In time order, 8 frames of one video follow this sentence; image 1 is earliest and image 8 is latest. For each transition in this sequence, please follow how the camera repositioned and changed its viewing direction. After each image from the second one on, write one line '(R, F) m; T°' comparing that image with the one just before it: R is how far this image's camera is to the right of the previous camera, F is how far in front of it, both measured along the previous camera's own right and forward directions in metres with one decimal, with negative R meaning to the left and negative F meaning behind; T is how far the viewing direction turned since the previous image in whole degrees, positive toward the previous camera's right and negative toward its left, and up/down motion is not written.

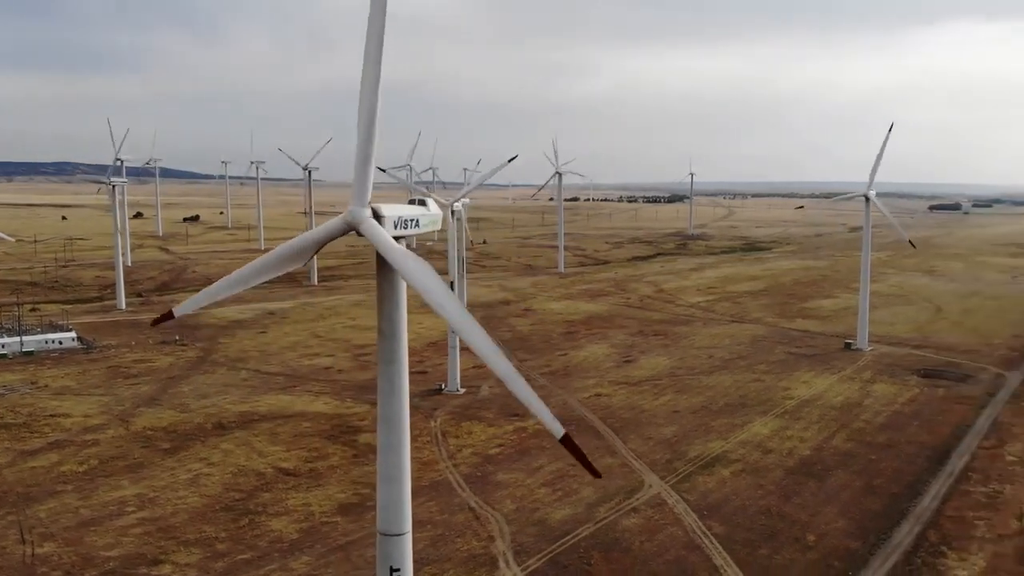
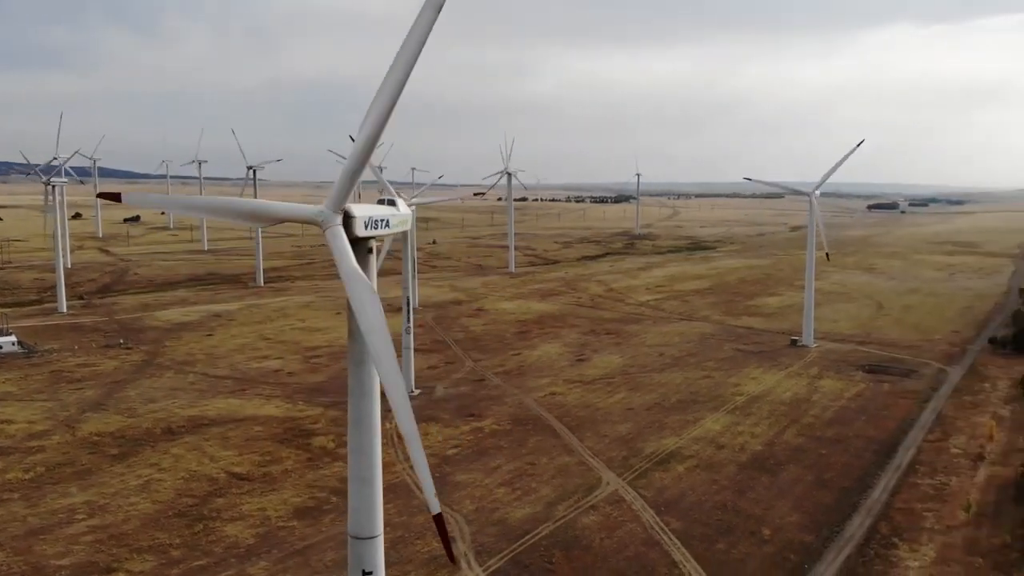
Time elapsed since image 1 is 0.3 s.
(-0.2, 0.0) m; +3°
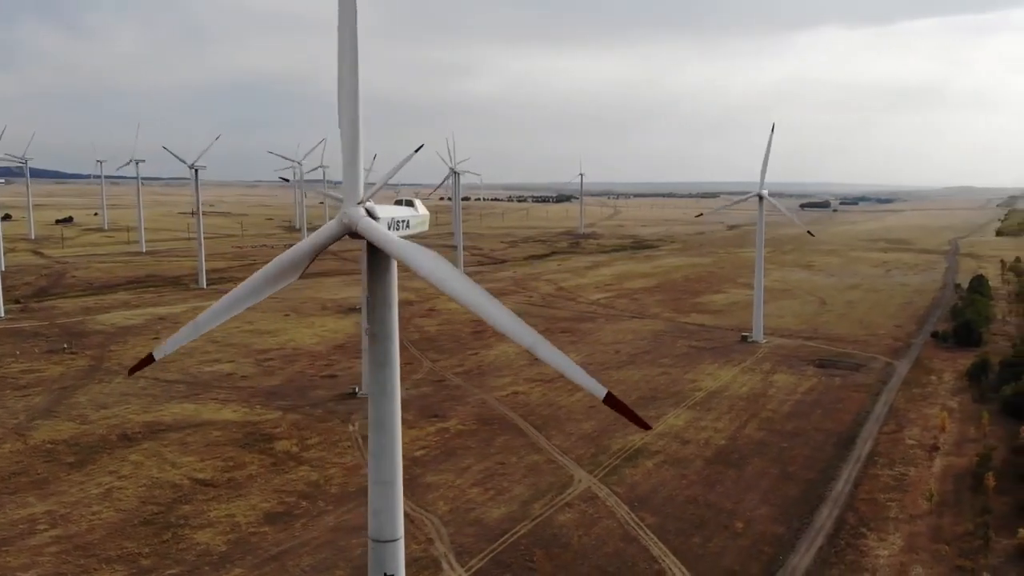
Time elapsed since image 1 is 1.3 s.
(-0.8, 0.0) m; +4°
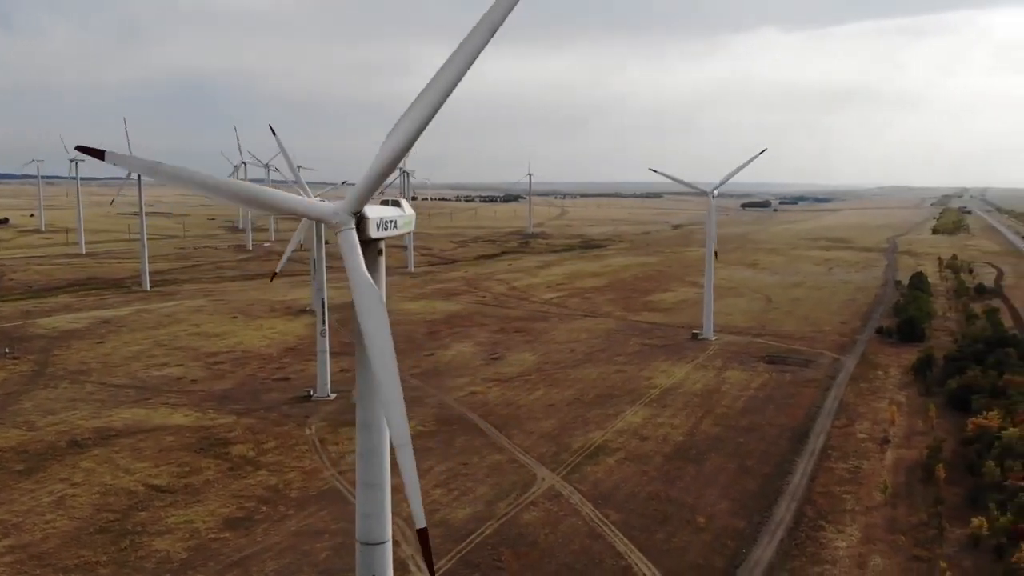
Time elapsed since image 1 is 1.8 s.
(-0.4, 0.0) m; +3°
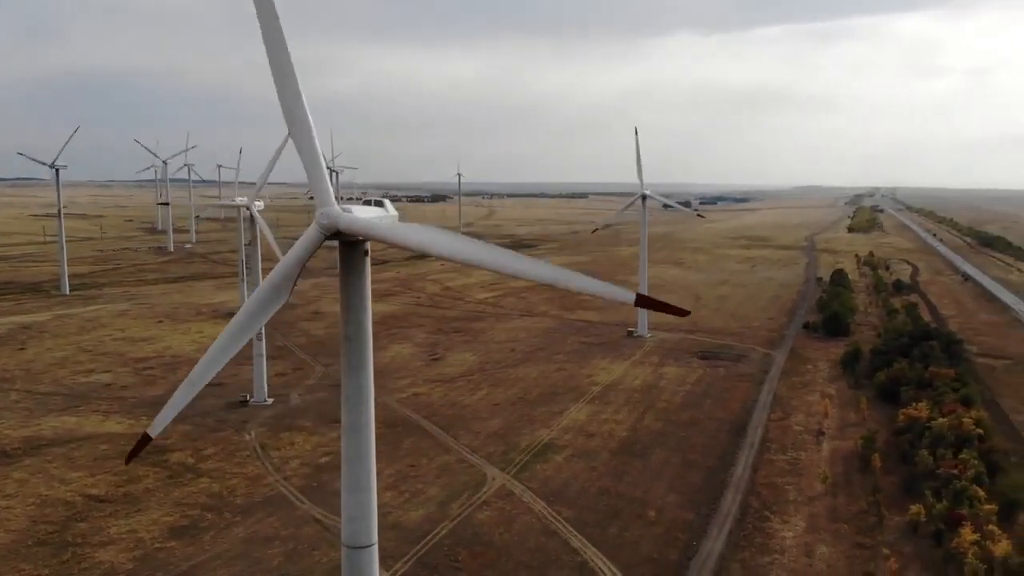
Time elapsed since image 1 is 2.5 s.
(-0.6, 0.0) m; +5°
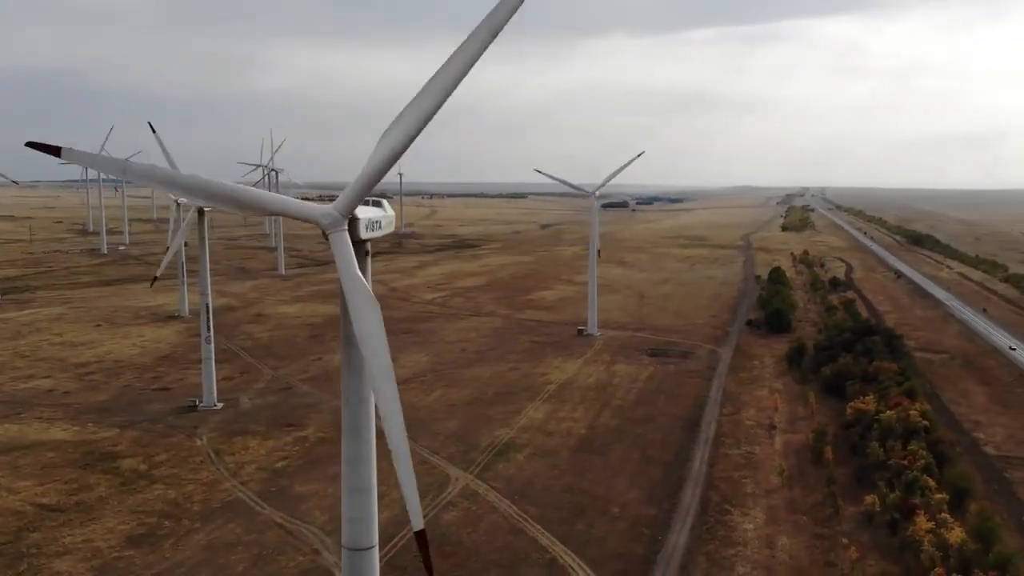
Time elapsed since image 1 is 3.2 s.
(-0.6, 0.0) m; +4°
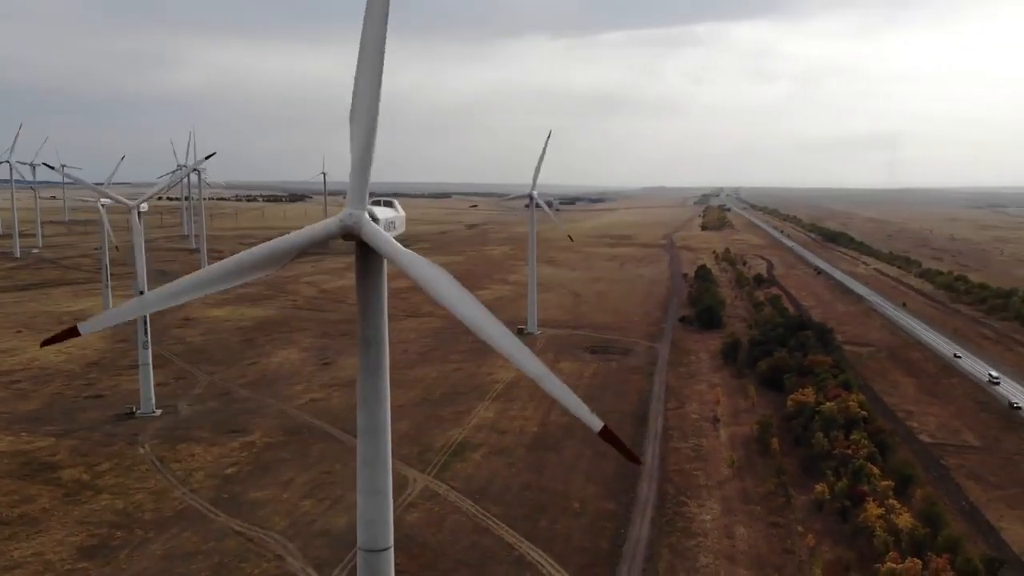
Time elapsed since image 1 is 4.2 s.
(-0.9, -0.1) m; +5°
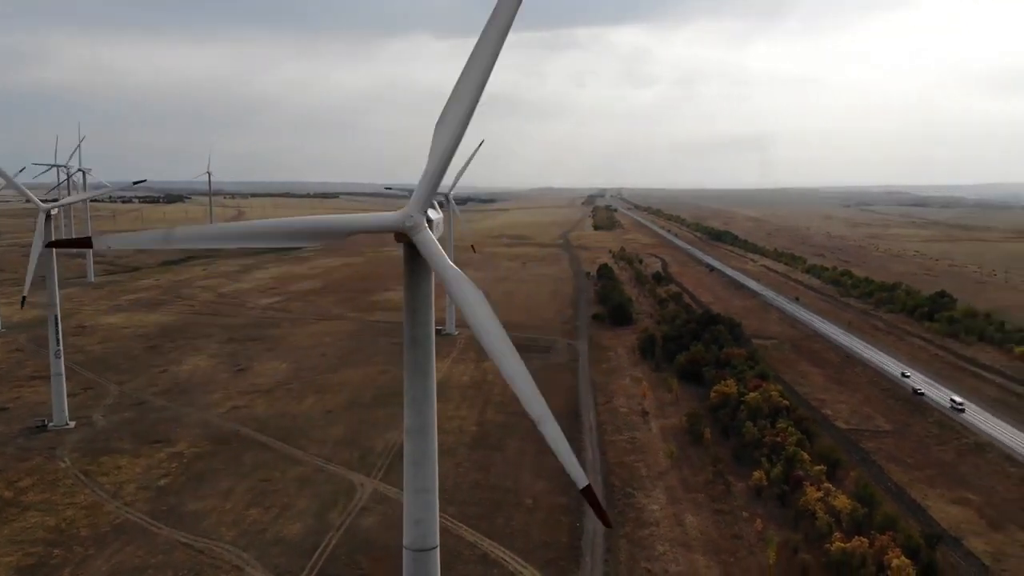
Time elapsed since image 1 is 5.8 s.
(-1.4, -0.1) m; +7°
